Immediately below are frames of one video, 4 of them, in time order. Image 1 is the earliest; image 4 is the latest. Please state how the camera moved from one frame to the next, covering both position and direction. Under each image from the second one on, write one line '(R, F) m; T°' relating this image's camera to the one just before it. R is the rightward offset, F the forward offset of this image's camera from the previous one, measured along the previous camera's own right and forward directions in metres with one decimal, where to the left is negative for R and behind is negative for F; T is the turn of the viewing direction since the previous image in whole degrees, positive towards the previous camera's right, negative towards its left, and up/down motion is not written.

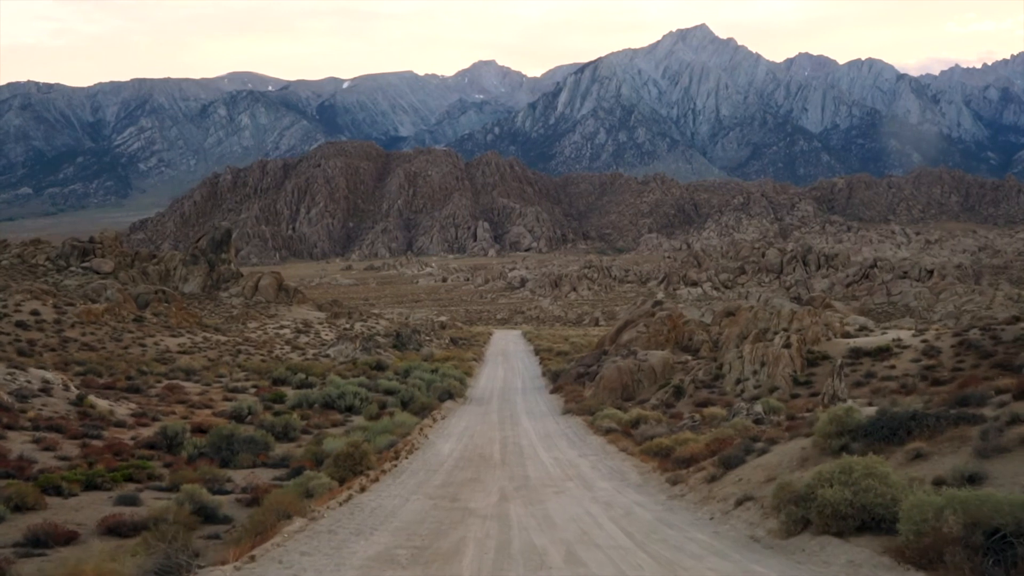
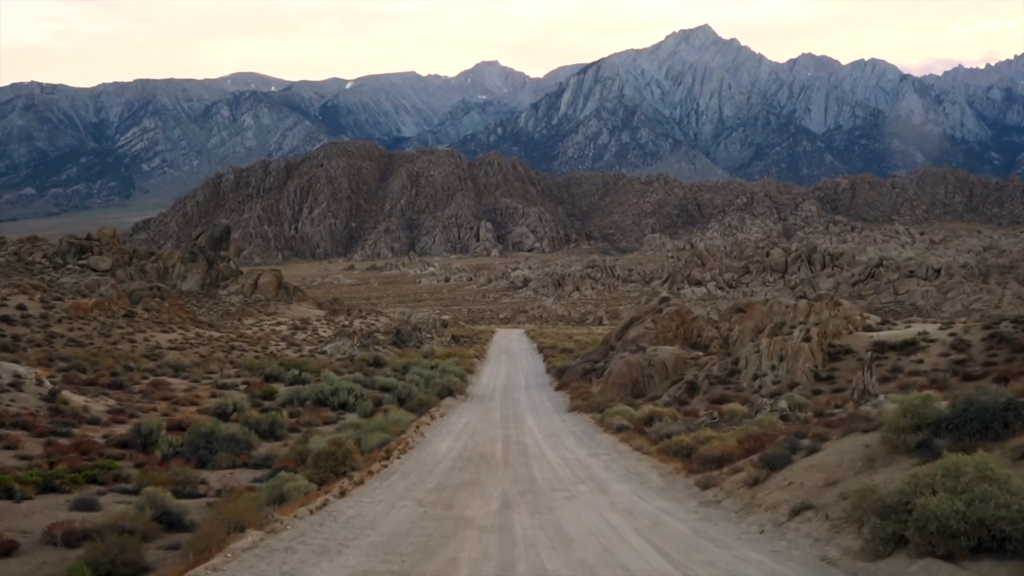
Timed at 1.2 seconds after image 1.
(0.0, +1.5) m; 0°
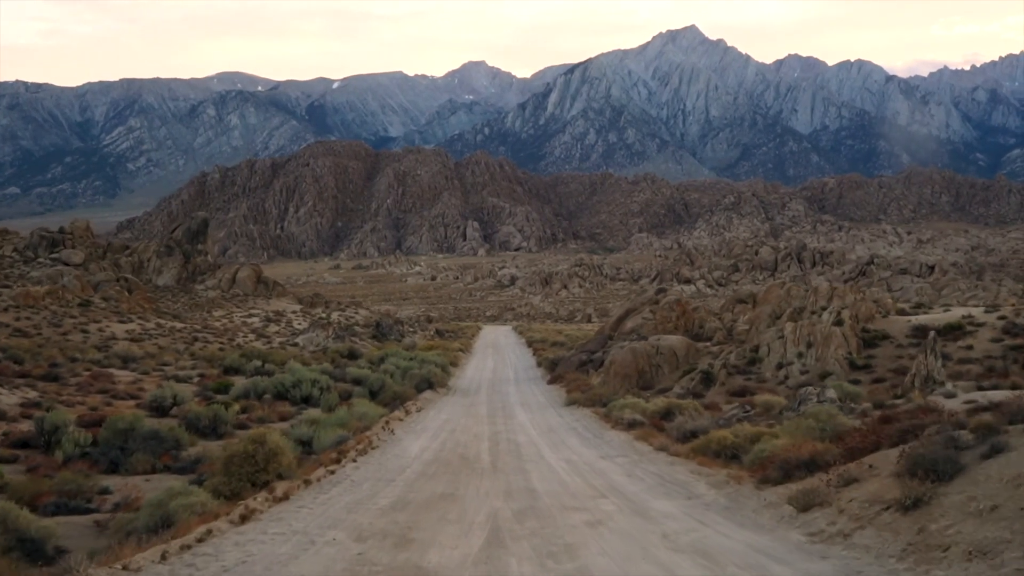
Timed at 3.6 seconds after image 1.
(0.0, +3.3) m; +1°
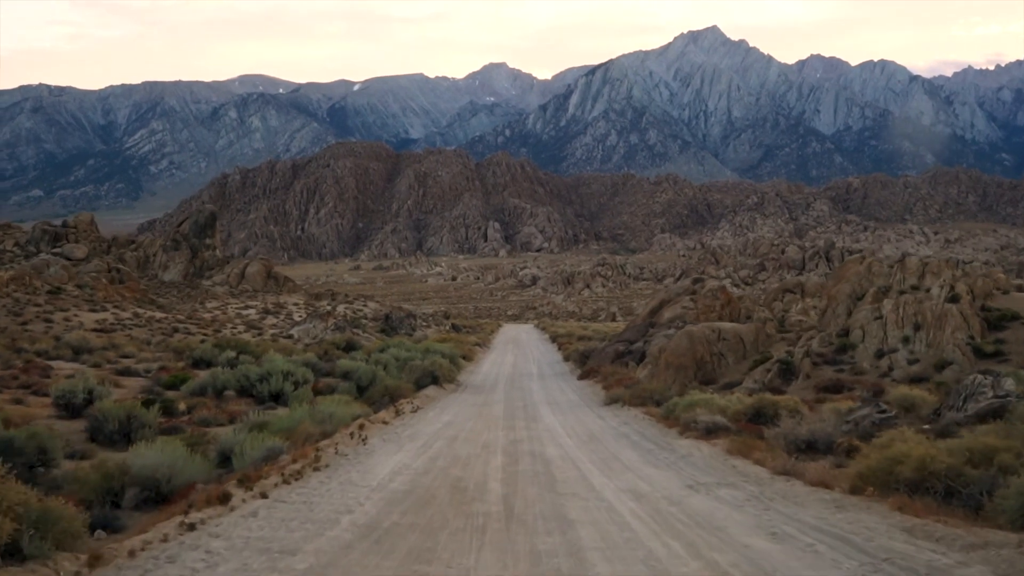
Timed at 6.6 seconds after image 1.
(-0.1, +4.8) m; -1°
